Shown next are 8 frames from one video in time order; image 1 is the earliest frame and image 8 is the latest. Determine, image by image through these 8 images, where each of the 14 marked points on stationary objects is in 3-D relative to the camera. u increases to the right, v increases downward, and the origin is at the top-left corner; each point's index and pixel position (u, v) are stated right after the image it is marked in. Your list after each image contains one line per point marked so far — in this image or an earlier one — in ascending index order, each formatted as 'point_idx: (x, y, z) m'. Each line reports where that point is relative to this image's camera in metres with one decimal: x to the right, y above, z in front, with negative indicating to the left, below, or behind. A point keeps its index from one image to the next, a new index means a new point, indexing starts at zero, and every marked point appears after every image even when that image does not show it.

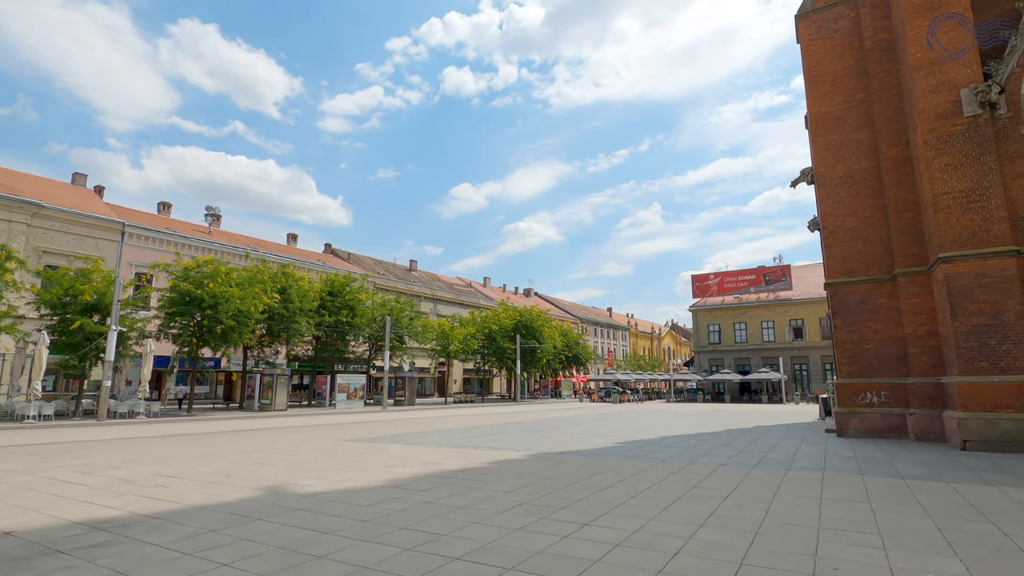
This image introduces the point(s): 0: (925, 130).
0: (+9.0, +3.4, +11.9) m
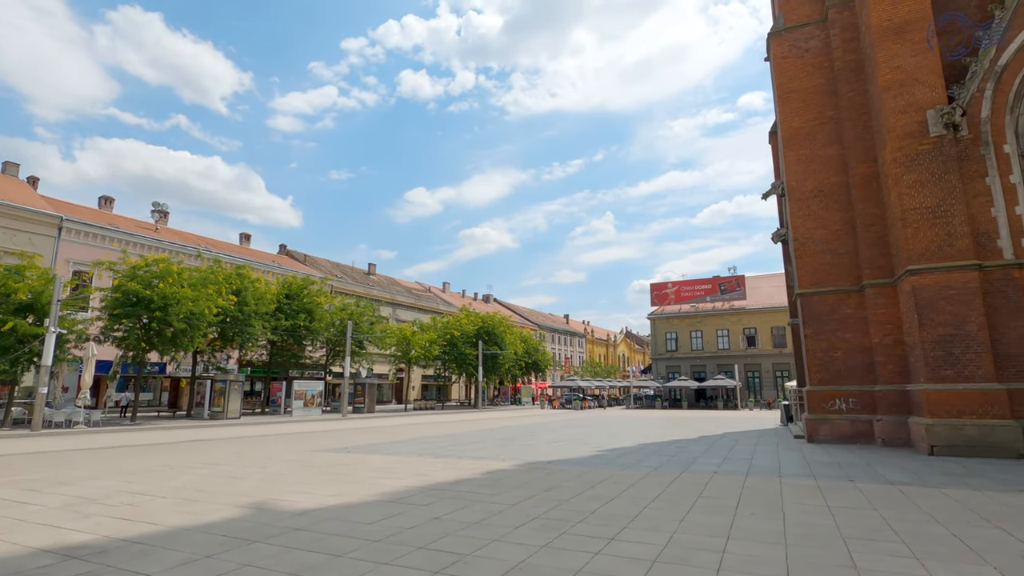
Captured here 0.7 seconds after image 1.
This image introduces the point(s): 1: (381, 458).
0: (+8.7, +3.2, +12.4) m
1: (-2.6, -3.4, +10.9) m
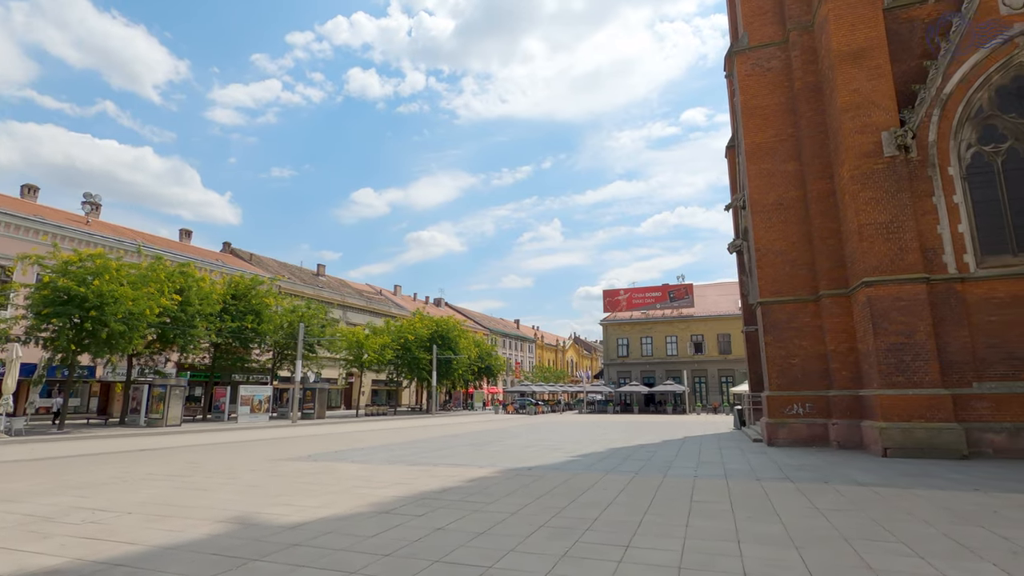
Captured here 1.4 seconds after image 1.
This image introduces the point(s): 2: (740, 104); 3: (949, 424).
0: (+8.2, +2.9, +13.1) m
1: (-3.0, -3.4, +10.5) m
2: (+6.8, +5.5, +16.2) m
3: (+9.2, -2.9, +11.5) m
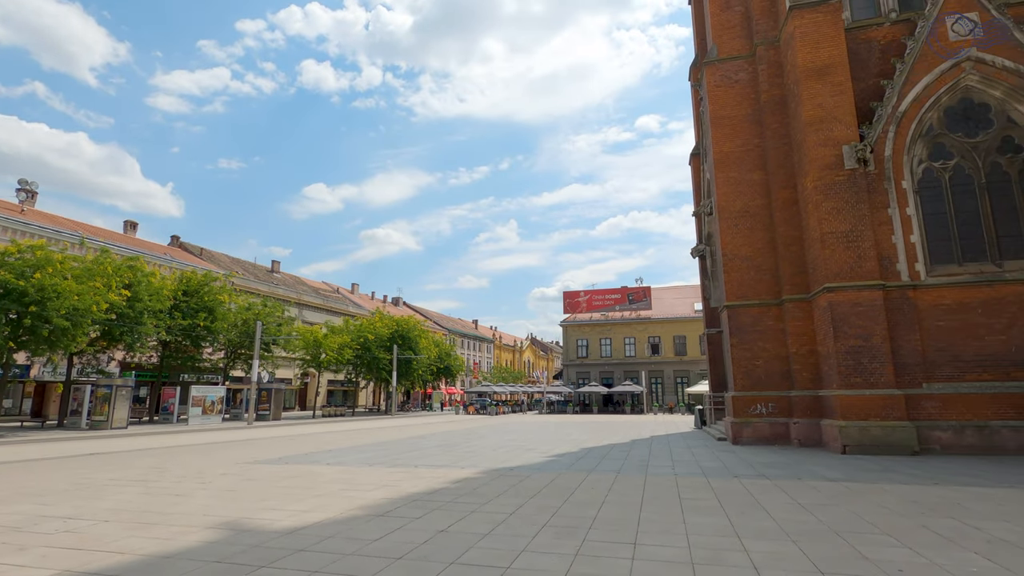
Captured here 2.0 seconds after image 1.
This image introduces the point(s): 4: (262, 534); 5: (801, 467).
0: (+7.7, +2.8, +13.8) m
1: (-3.4, -3.4, +10.2) m
2: (+6.0, +5.3, +16.8) m
3: (+8.7, -3.0, +12.2) m
4: (-2.5, -2.5, +5.5) m
5: (+5.5, -3.4, +10.3) m
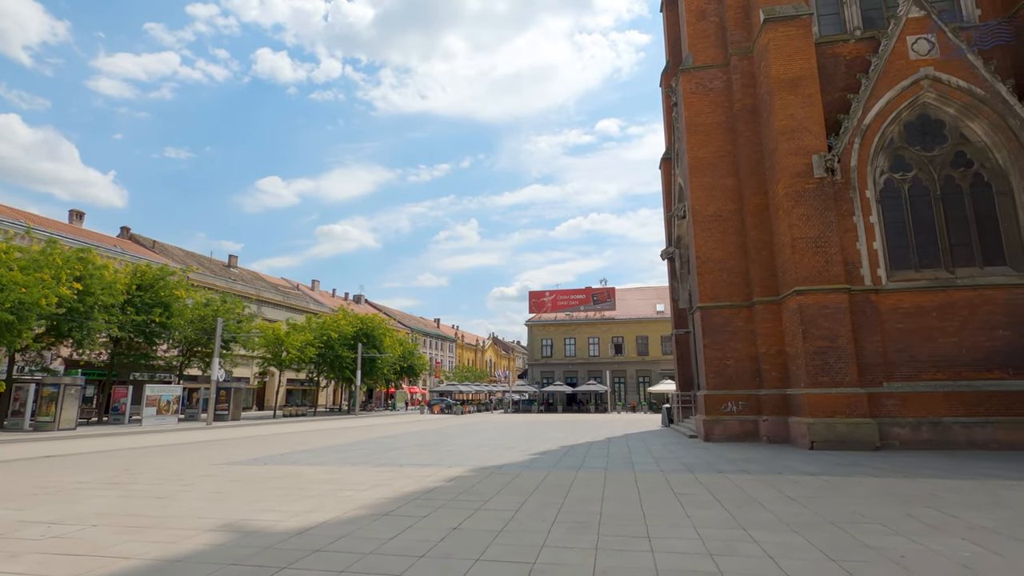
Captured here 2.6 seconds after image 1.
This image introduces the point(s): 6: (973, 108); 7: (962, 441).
0: (+7.2, +2.7, +14.4) m
1: (-3.6, -3.3, +10.0) m
2: (+5.4, +5.3, +17.2) m
3: (+8.3, -3.1, +12.9) m
4: (-2.4, -2.4, +5.4) m
5: (+5.2, -3.4, +10.7) m
6: (+12.0, +4.7, +14.2) m
7: (+10.4, -3.5, +12.6) m
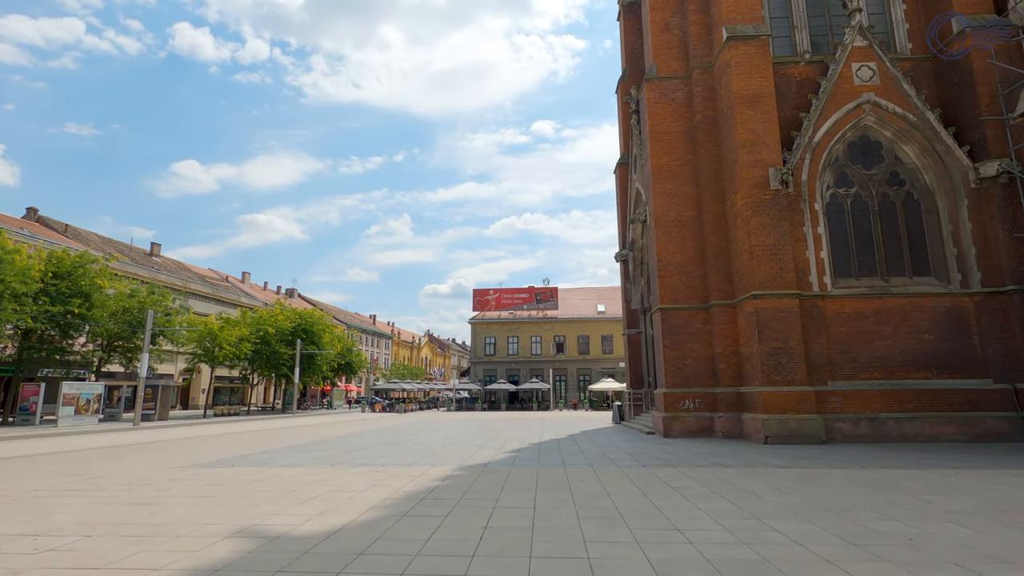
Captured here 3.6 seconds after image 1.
0: (+6.5, +2.6, +15.2) m
1: (-3.8, -3.2, +9.6) m
2: (+4.4, +5.2, +17.8) m
3: (+7.6, -3.2, +13.9) m
4: (-2.0, -2.4, +5.1) m
5: (+4.8, -3.5, +11.4) m
6: (+11.3, +4.5, +15.7) m
7: (+9.8, -3.7, +13.9) m
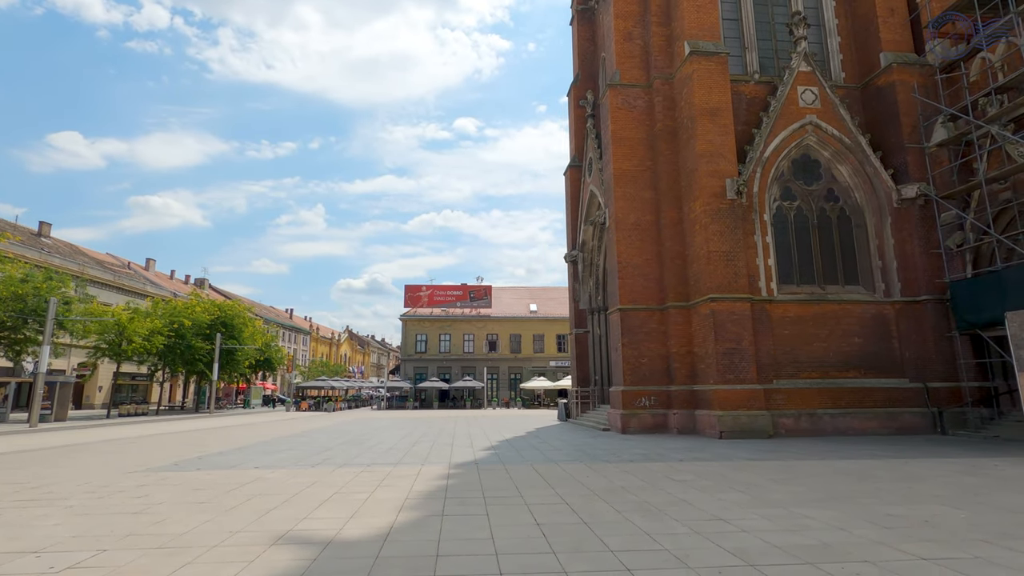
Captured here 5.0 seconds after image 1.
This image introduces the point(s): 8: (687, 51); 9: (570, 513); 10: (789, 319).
0: (+5.7, +2.5, +16.1) m
1: (-3.9, -3.0, +8.9) m
2: (+3.3, +5.2, +18.3) m
3: (+6.8, -3.4, +14.9) m
4: (-1.4, -2.3, +4.8) m
5: (+4.4, -3.6, +12.0) m
6: (+10.4, +4.2, +17.2) m
7: (+8.9, -3.9, +15.3) m
8: (+5.5, +7.4, +17.0) m
9: (+0.6, -2.5, +6.0) m
10: (+8.1, -0.9, +16.0) m
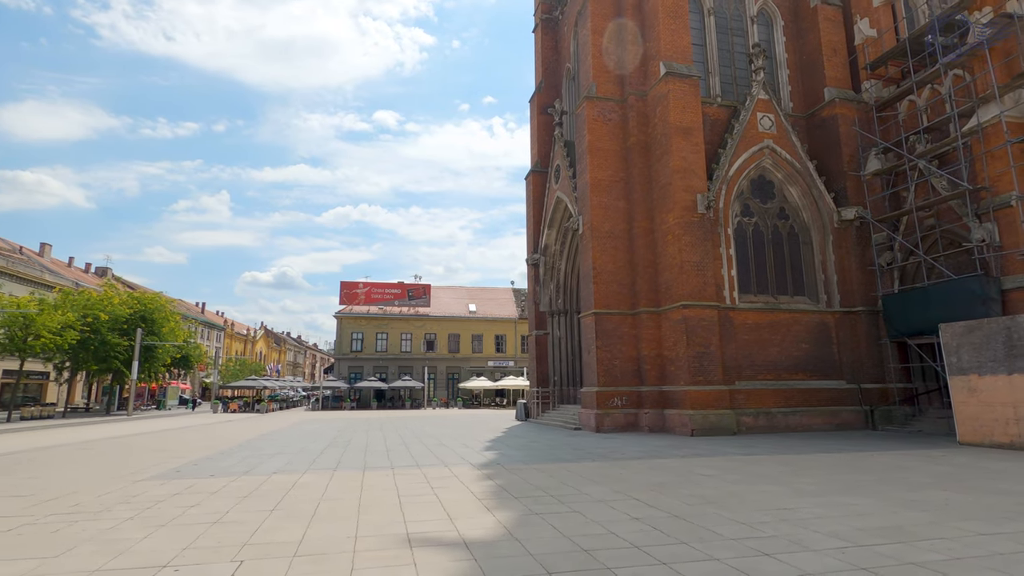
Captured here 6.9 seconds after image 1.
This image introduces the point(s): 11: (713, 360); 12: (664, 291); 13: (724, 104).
0: (+5.2, +2.3, +17.2) m
1: (-3.3, -3.0, +8.6) m
2: (+2.6, +5.1, +19.0) m
3: (+6.3, -3.6, +16.2) m
4: (-0.2, -2.3, +4.9) m
5: (+4.4, -3.8, +13.0) m
6: (+9.8, +3.9, +19.0) m
7: (+8.3, -4.2, +16.8) m
8: (+5.0, +7.2, +18.0) m
9: (+1.6, -2.6, +6.4) m
10: (+7.5, -1.2, +17.5) m
11: (+6.0, -2.2, +16.4) m
12: (+4.9, -0.1, +17.6) m
13: (+7.6, +6.6, +19.6) m
